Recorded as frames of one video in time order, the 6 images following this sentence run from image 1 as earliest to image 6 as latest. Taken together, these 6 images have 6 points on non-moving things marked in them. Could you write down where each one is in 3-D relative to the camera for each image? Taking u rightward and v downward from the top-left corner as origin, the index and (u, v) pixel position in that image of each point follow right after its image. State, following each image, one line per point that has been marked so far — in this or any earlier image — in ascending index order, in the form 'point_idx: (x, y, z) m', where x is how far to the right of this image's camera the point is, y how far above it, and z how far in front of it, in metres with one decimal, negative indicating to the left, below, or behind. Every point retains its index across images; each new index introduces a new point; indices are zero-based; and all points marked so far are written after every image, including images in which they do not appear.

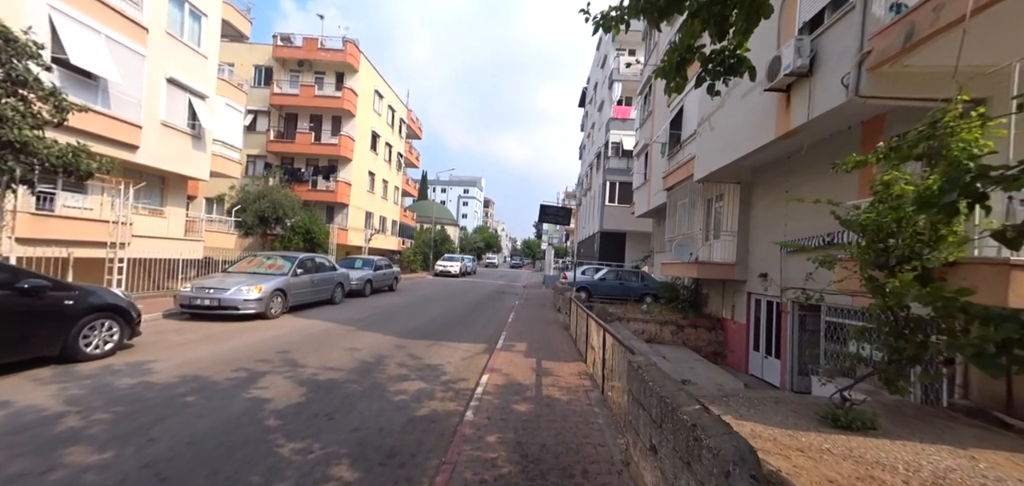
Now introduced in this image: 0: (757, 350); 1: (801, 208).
0: (+6.0, -2.6, +9.5) m
1: (+5.8, +0.9, +7.7) m
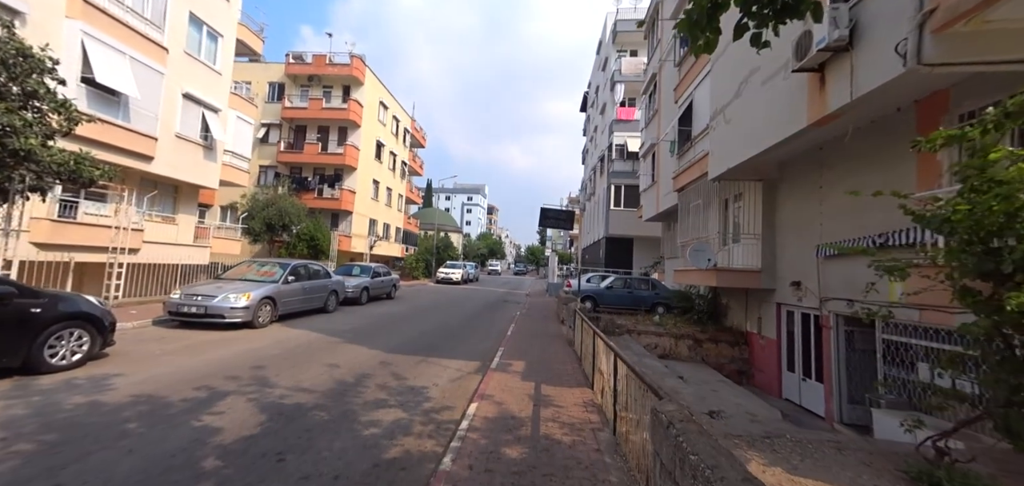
0: (+6.1, -2.8, +8.6) m
1: (+5.8, +0.7, +6.9) m
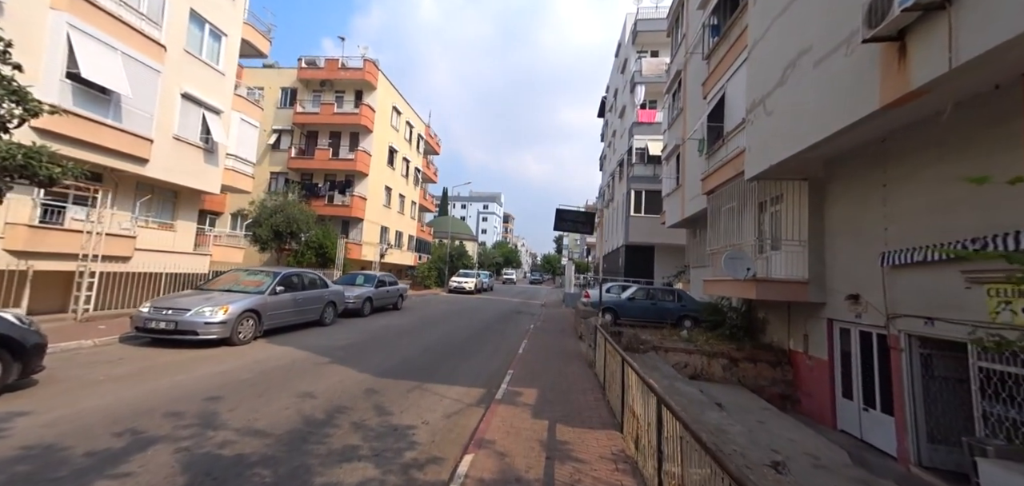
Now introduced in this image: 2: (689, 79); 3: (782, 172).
0: (+6.3, -2.9, +7.4) m
1: (+6.0, +0.6, +5.8) m
2: (+6.3, +5.8, +13.8) m
3: (+5.7, +1.5, +8.2) m
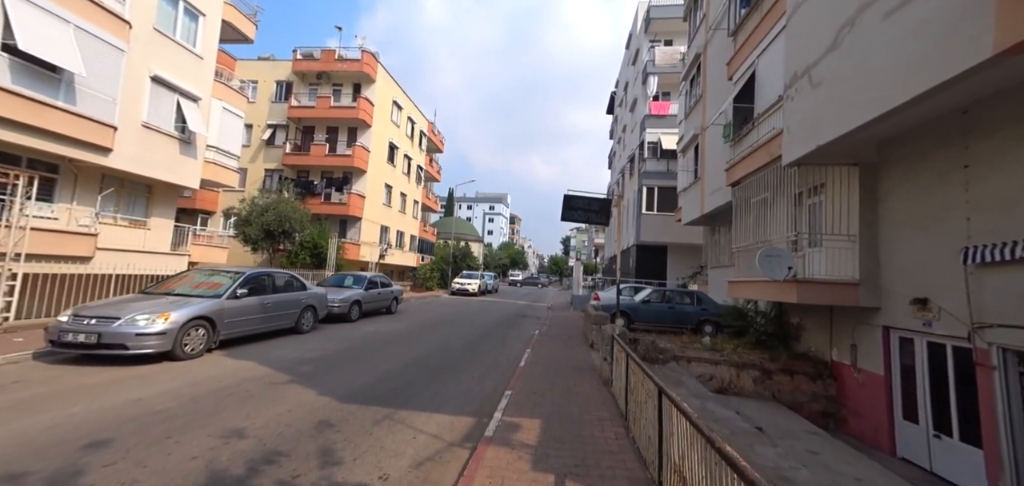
0: (+6.3, -2.8, +6.1) m
1: (+5.9, +0.8, +4.5) m
2: (+6.3, +5.9, +12.6) m
3: (+5.7, +1.6, +7.0) m
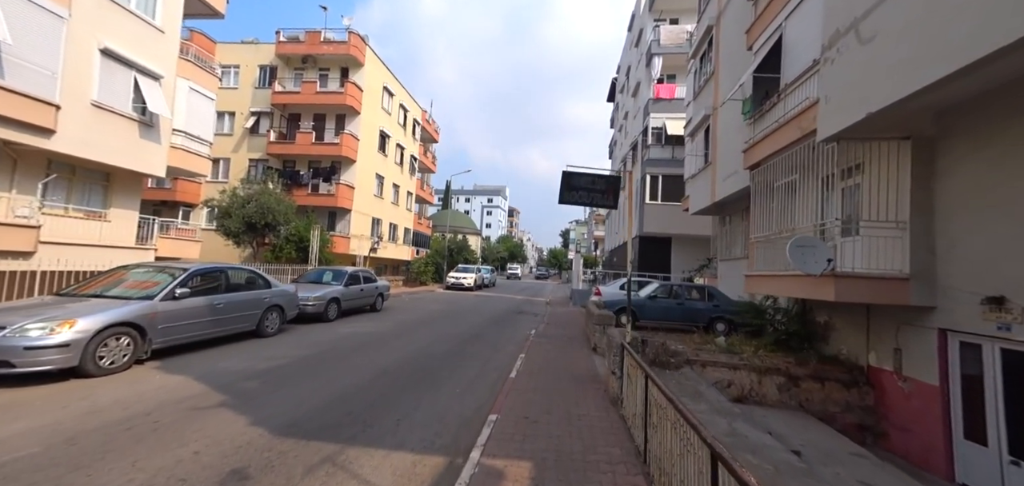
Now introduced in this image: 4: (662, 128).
0: (+6.1, -2.6, +5.1) m
1: (+5.8, +0.9, +3.5) m
2: (+6.2, +6.2, +11.4) m
3: (+5.5, +1.8, +5.9) m
4: (+7.4, +5.8, +19.5) m
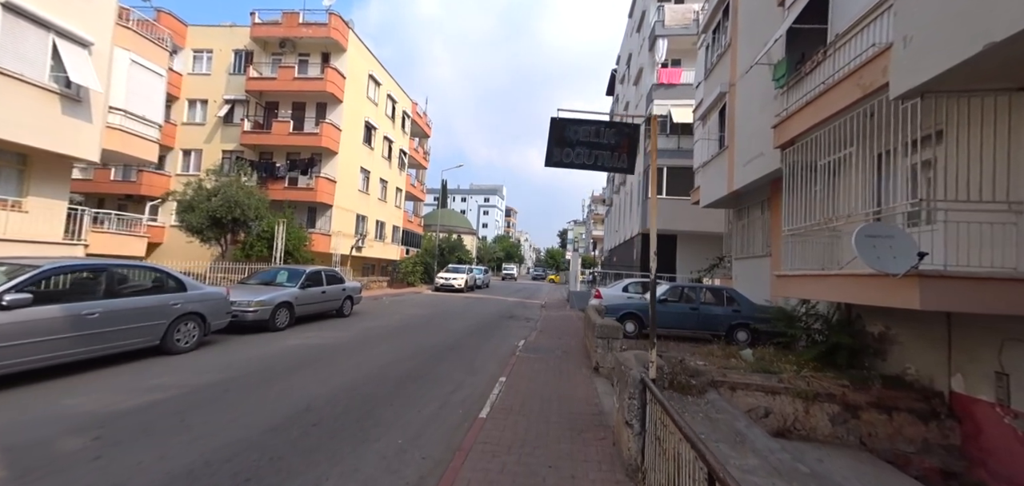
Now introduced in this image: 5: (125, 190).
0: (+5.8, -2.5, +3.5) m
1: (+5.5, +1.0, +1.8) m
2: (+5.9, +6.3, +9.8) m
3: (+5.2, +1.9, +4.3) m
4: (+7.1, +5.9, +17.9) m
5: (-18.4, +2.6, +18.7) m
